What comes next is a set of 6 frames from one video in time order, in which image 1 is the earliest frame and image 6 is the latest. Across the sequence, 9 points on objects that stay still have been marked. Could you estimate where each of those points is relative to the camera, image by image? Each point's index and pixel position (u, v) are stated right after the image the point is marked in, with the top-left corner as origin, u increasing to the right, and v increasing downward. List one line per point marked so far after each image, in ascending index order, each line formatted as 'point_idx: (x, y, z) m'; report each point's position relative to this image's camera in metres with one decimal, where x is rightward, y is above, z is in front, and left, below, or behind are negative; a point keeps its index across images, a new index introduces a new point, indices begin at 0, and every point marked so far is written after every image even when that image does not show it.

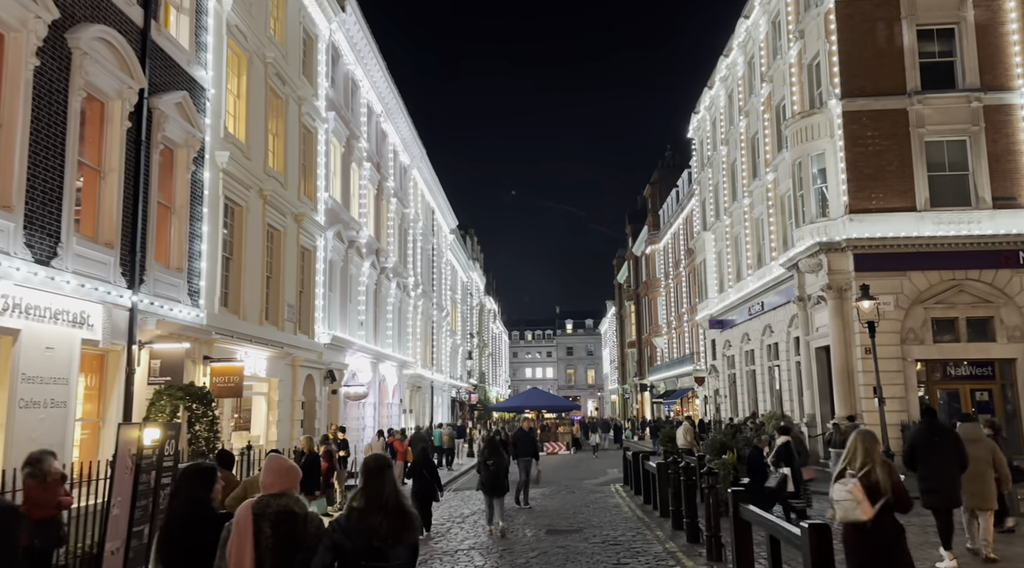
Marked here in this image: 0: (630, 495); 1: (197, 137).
0: (+2.8, -4.9, +20.0) m
1: (-5.3, +2.5, +14.4) m
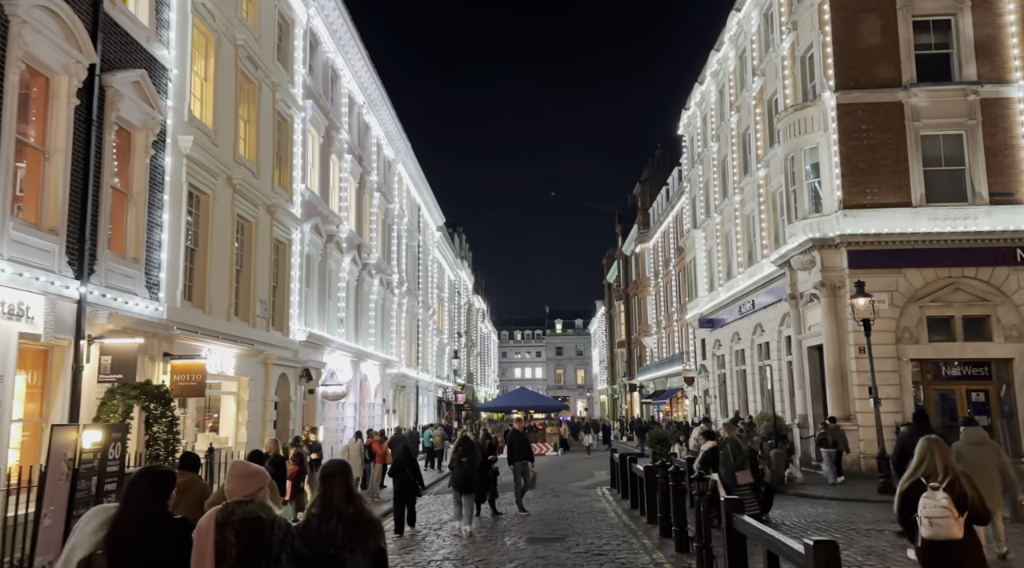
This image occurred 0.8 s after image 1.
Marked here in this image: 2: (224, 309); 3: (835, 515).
0: (+2.3, -4.8, +19.2) m
1: (-5.6, +2.6, +13.6) m
2: (-5.7, -0.5, +16.9) m
3: (+6.1, -4.4, +16.4) m
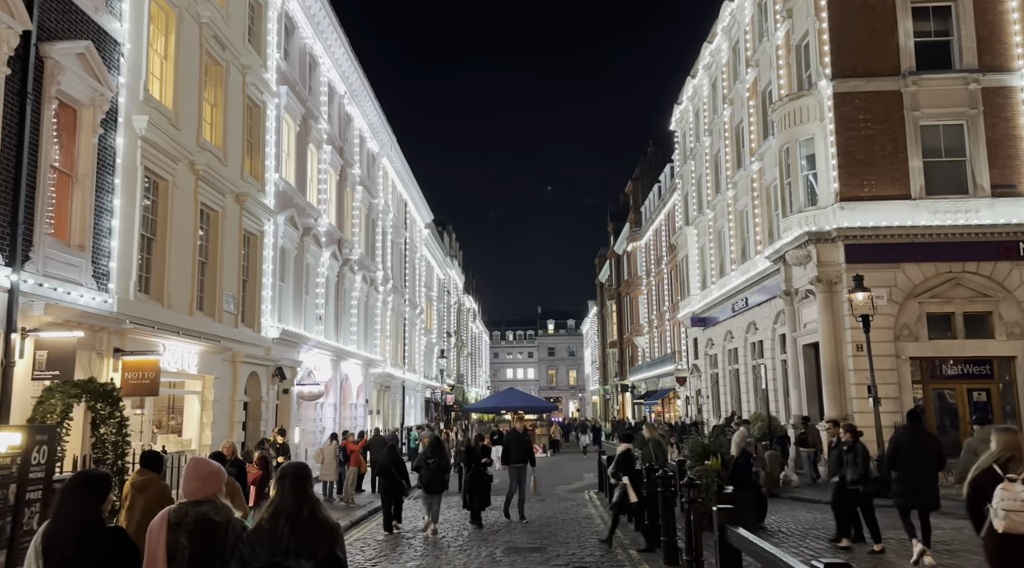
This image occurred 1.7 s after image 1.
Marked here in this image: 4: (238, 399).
0: (+2.0, -4.6, +18.3) m
1: (-5.9, +2.7, +12.6) m
2: (-6.0, -0.4, +15.9) m
3: (+5.8, -4.3, +15.5) m
4: (-5.8, -2.4, +18.3) m
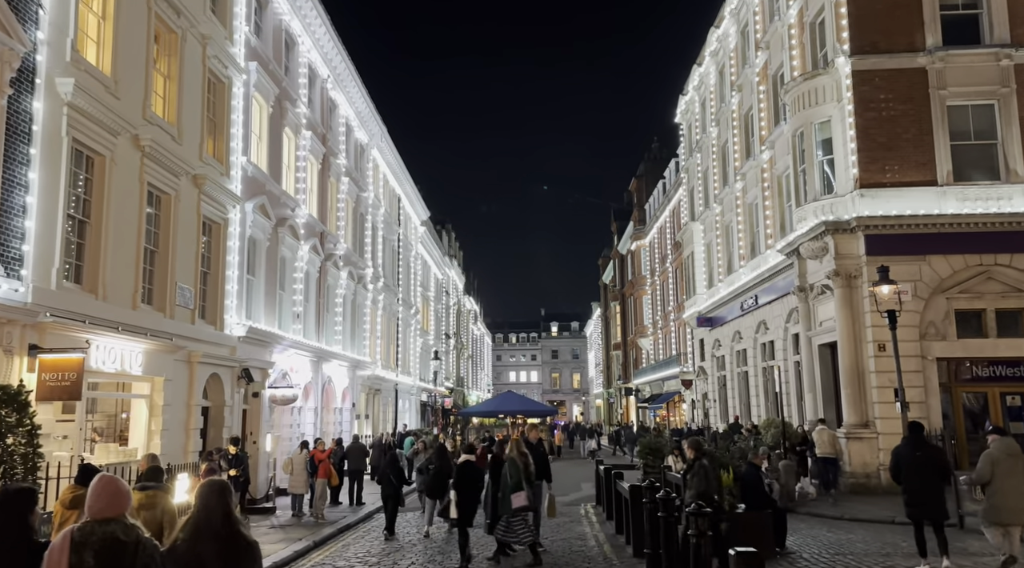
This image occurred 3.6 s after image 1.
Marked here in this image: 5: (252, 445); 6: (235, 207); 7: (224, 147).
0: (+1.7, -4.5, +16.4) m
1: (-6.2, +2.9, +10.8) m
2: (-6.3, -0.2, +14.1) m
3: (+5.5, -4.1, +13.6) m
4: (-6.0, -2.3, +16.5) m
5: (-5.9, -3.7, +19.7) m
6: (-6.0, +1.7, +18.7) m
7: (-6.1, +2.9, +18.4) m
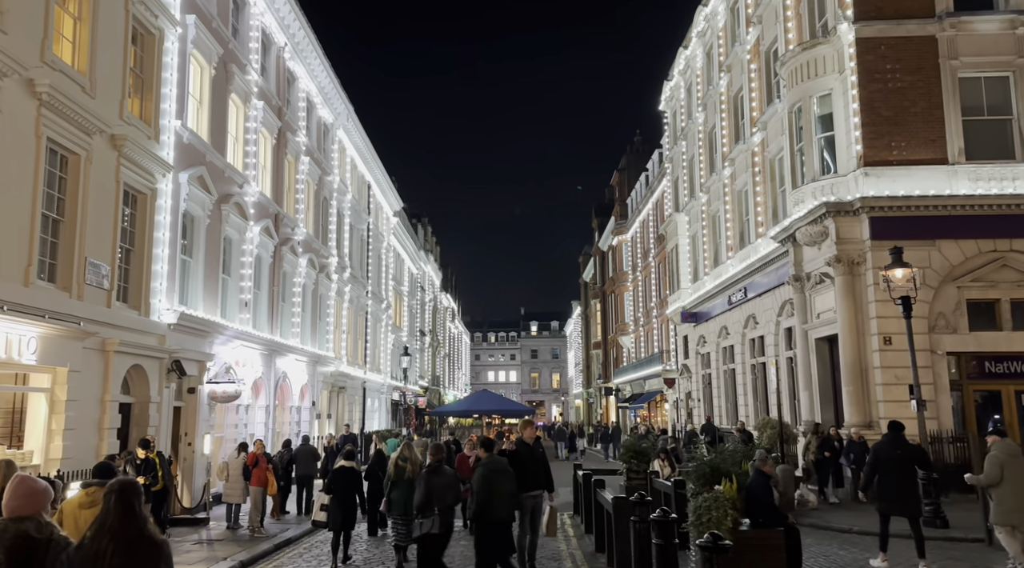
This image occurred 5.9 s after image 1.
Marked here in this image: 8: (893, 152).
0: (+1.1, -4.1, +14.4) m
1: (-6.6, +3.3, +8.6) m
2: (-6.8, +0.2, +11.9) m
3: (+5.0, -3.8, +11.7) m
4: (-6.6, -1.9, +14.3) m
5: (-6.6, -3.3, +17.5) m
6: (-6.6, +2.0, +16.5) m
7: (-6.7, +3.3, +16.2) m
8: (+8.8, +3.0, +20.0) m
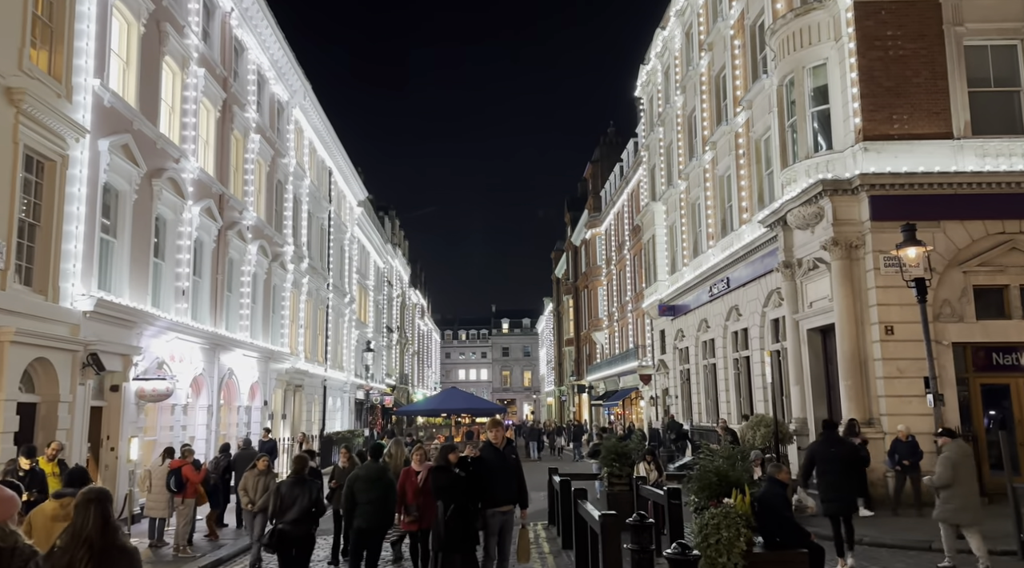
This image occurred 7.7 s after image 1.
0: (+0.7, -3.8, +12.5) m
1: (-6.9, +3.6, +6.4) m
2: (-7.2, +0.5, +9.8) m
3: (+4.6, -3.5, +9.9) m
4: (-7.1, -1.6, +12.2) m
5: (-7.1, -3.0, +15.4) m
6: (-7.1, +2.3, +14.4) m
7: (-7.2, +3.6, +14.1) m
8: (+8.1, +3.4, +18.4) m
